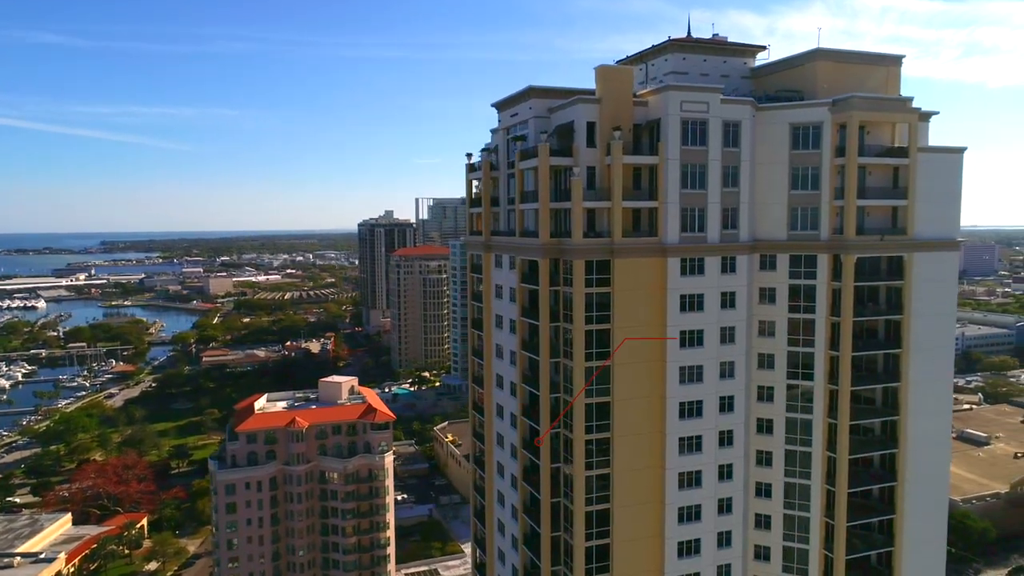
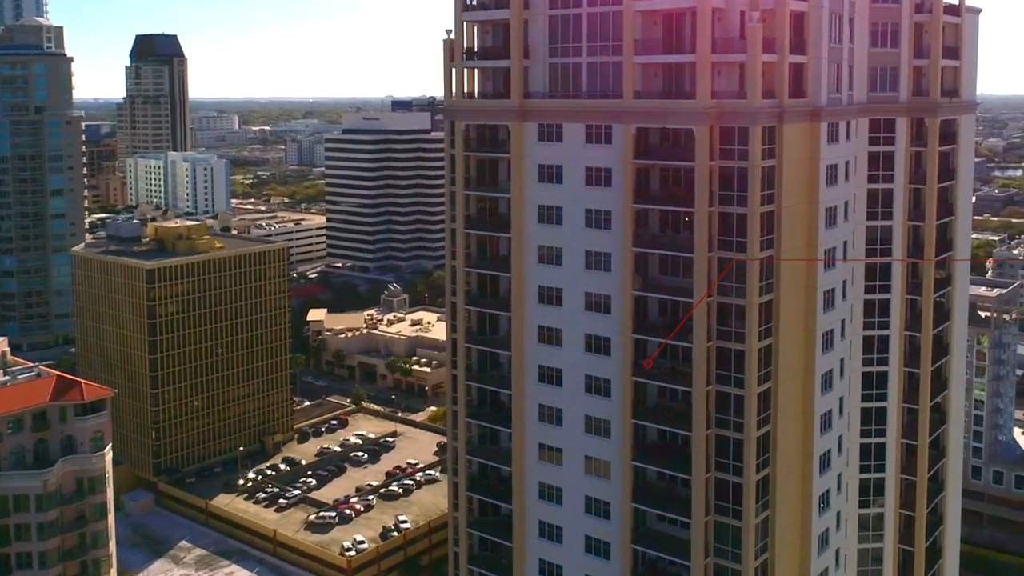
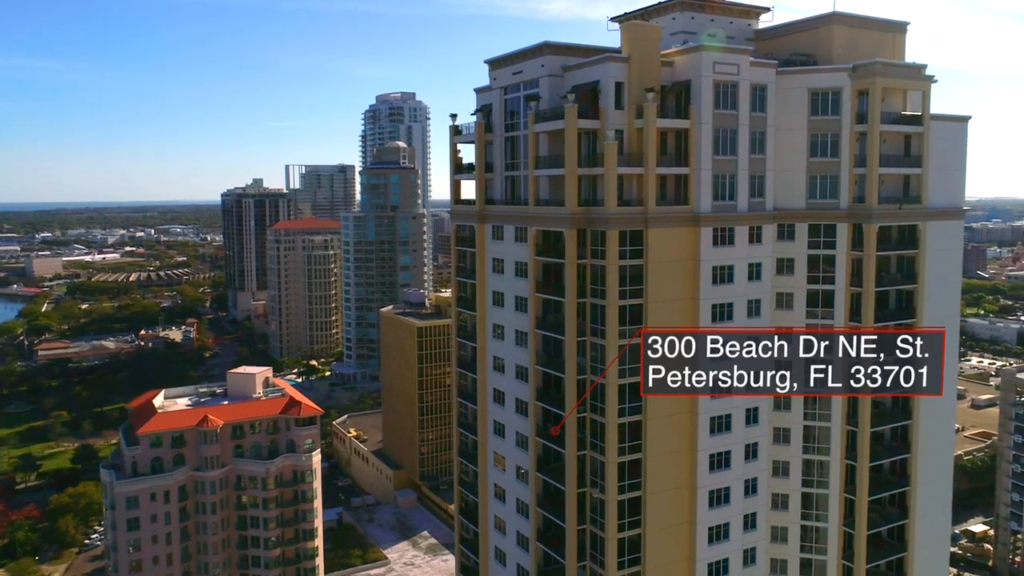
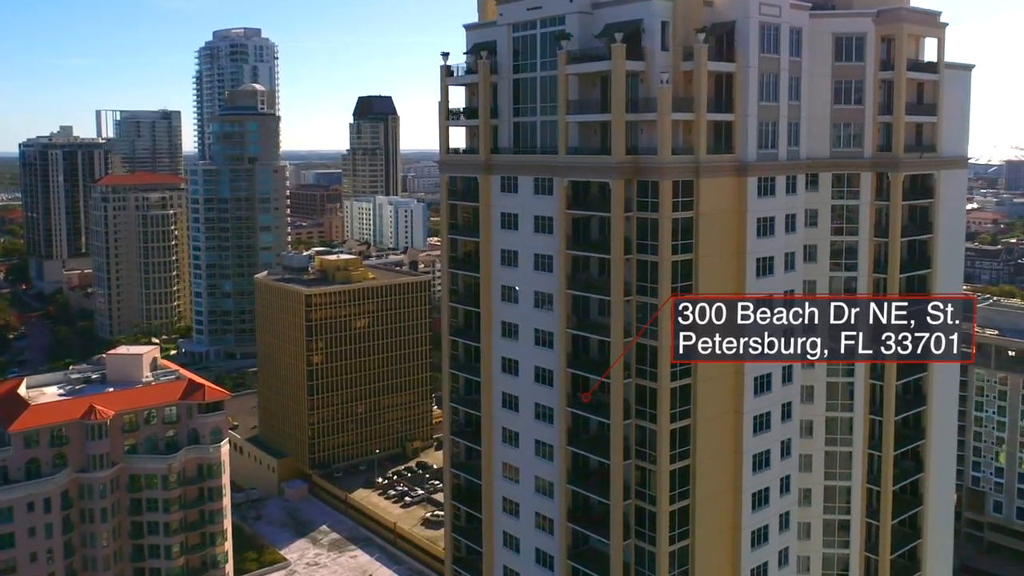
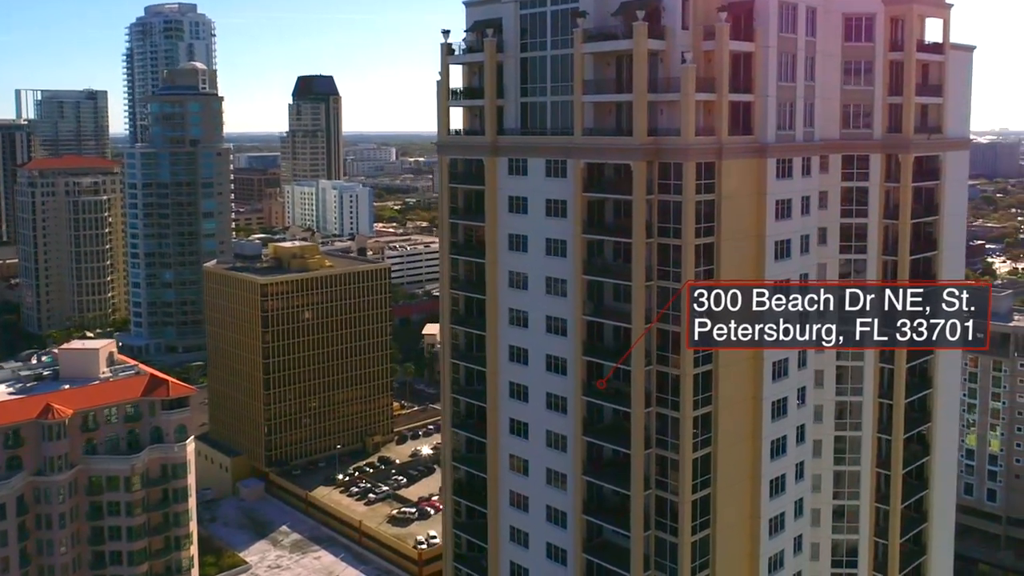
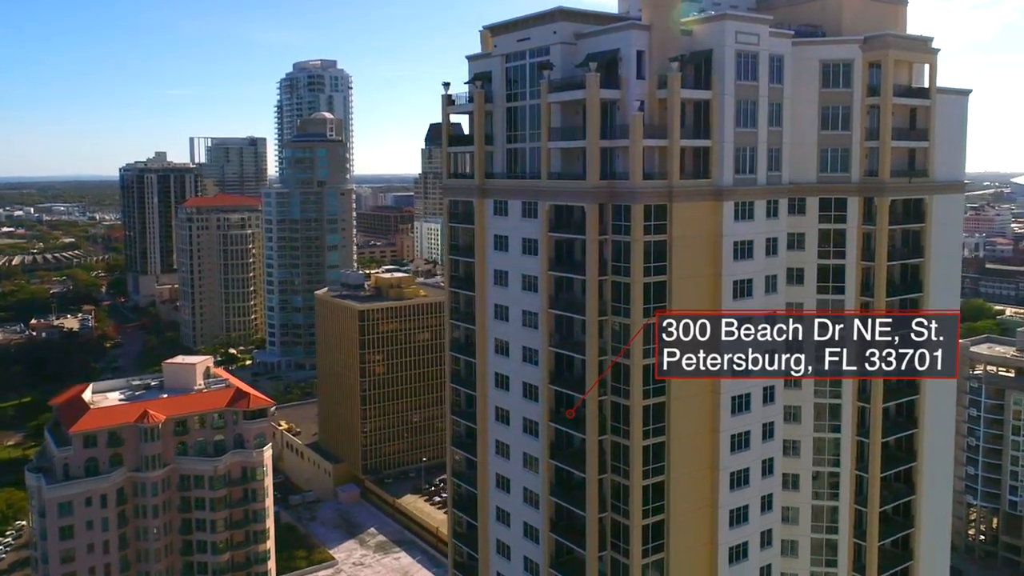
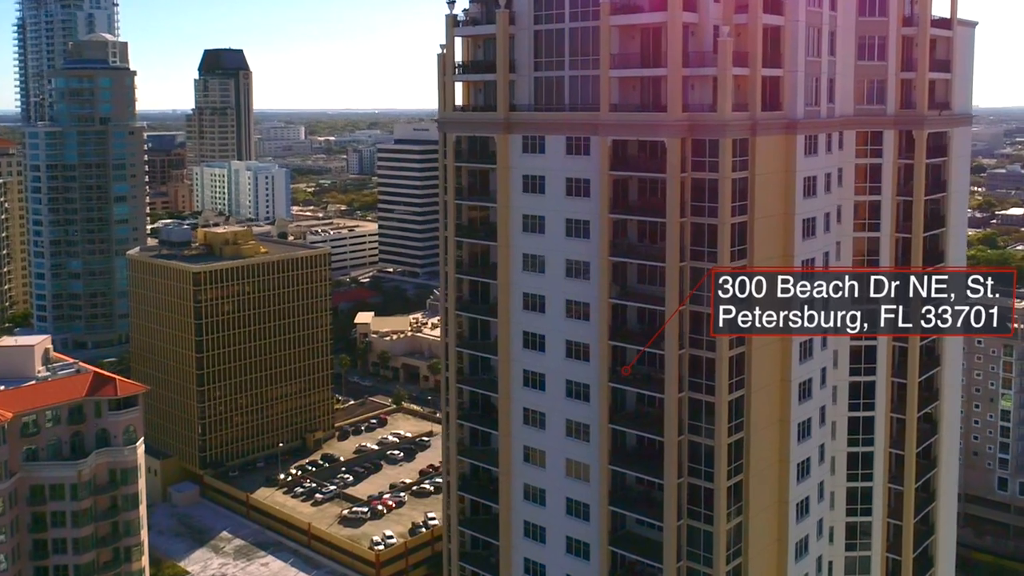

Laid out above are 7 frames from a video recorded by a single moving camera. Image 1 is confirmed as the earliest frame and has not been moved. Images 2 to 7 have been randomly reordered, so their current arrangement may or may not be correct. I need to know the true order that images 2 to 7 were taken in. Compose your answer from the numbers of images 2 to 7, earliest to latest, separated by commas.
3, 6, 4, 5, 7, 2
